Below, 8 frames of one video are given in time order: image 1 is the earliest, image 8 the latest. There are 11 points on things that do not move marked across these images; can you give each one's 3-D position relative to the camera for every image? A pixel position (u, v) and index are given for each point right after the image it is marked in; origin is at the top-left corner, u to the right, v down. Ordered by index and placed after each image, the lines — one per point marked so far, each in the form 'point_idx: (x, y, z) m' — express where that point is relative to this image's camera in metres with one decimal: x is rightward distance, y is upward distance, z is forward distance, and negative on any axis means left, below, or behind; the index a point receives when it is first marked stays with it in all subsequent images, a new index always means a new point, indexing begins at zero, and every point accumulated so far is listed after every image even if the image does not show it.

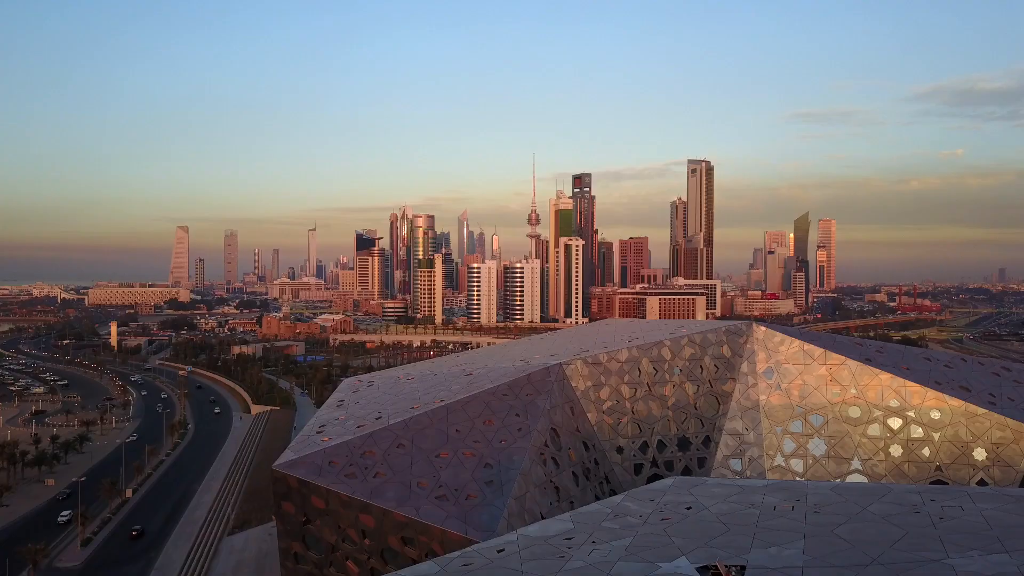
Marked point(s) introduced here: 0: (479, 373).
0: (-0.6, -2.5, +20.7) m
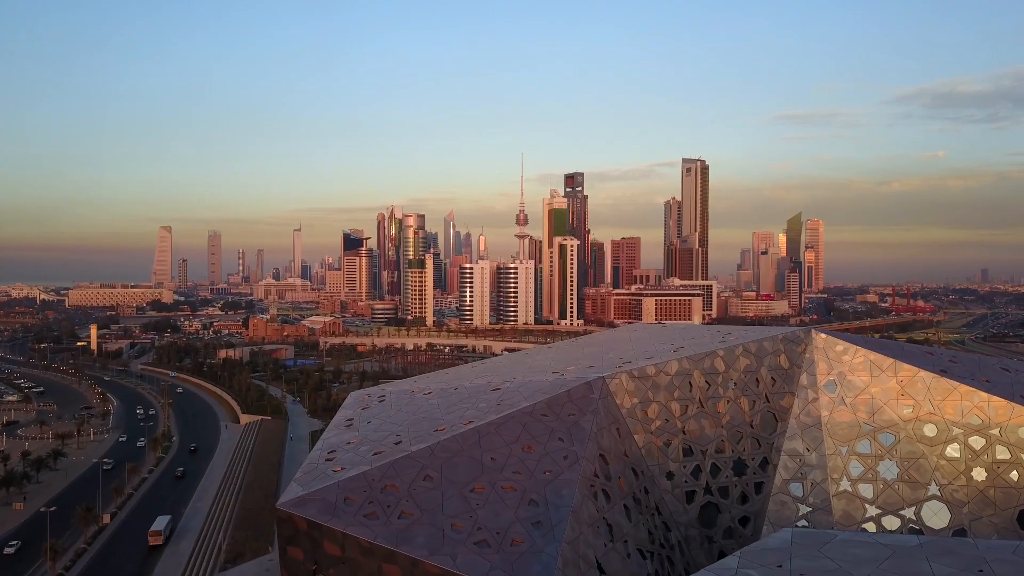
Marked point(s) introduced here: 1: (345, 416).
0: (+0.1, -2.6, +18.4) m
1: (-4.0, -3.4, +18.7) m
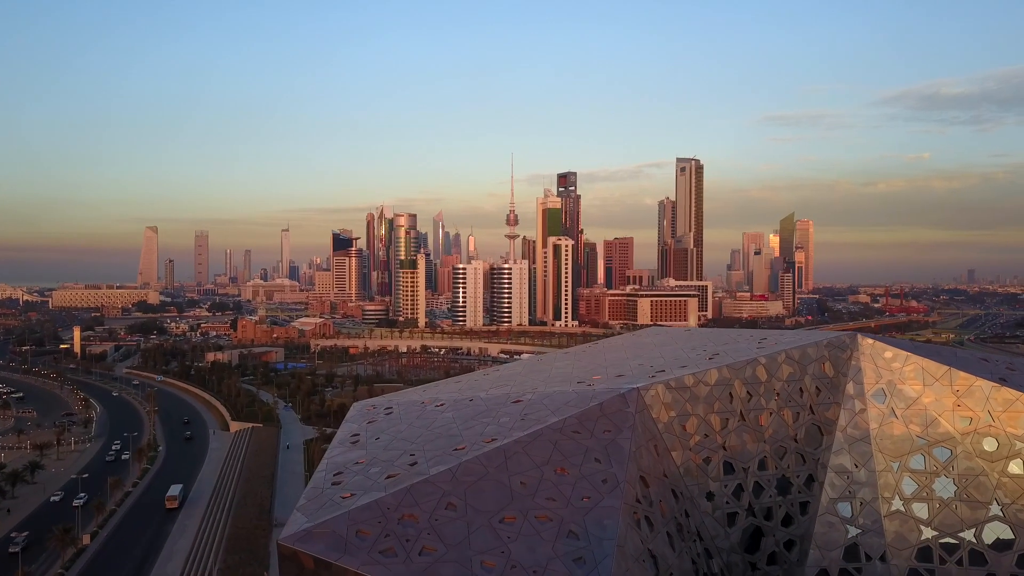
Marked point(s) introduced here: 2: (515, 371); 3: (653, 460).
0: (+0.5, -2.6, +16.9) m
1: (-3.5, -3.4, +17.1) m
2: (+0.2, -2.4, +20.3) m
3: (+2.9, -3.4, +14.8) m
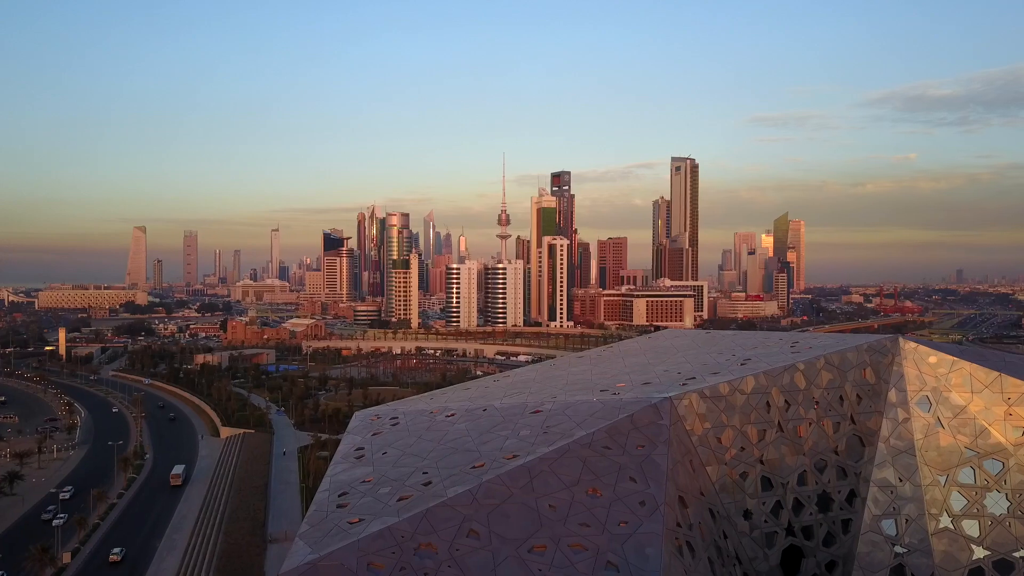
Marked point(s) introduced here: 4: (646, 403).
0: (+0.8, -2.6, +15.7) m
1: (-3.2, -3.4, +15.9) m
2: (+0.5, -2.4, +19.1) m
3: (+3.3, -3.4, +13.6) m
4: (+2.7, -2.3, +14.6) m
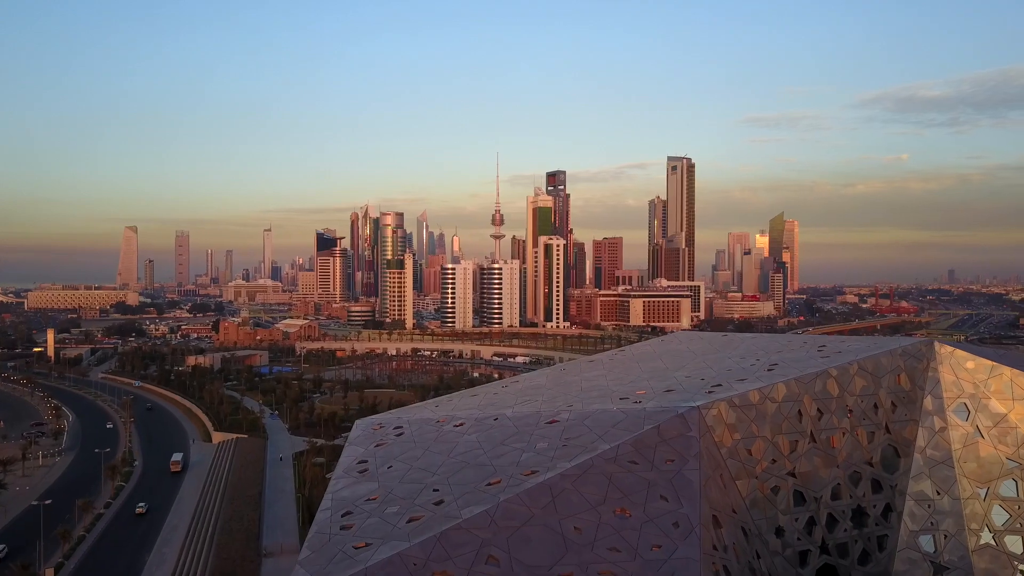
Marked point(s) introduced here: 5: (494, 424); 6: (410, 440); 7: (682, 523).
0: (+1.1, -2.6, +14.8) m
1: (-3.0, -3.4, +14.9) m
2: (+0.7, -2.4, +18.2) m
3: (+3.5, -3.5, +12.7) m
4: (+2.9, -2.3, +13.7) m
5: (-0.3, -2.5, +14.0) m
6: (-2.1, -3.1, +15.6) m
7: (+2.2, -3.1, +10.0) m
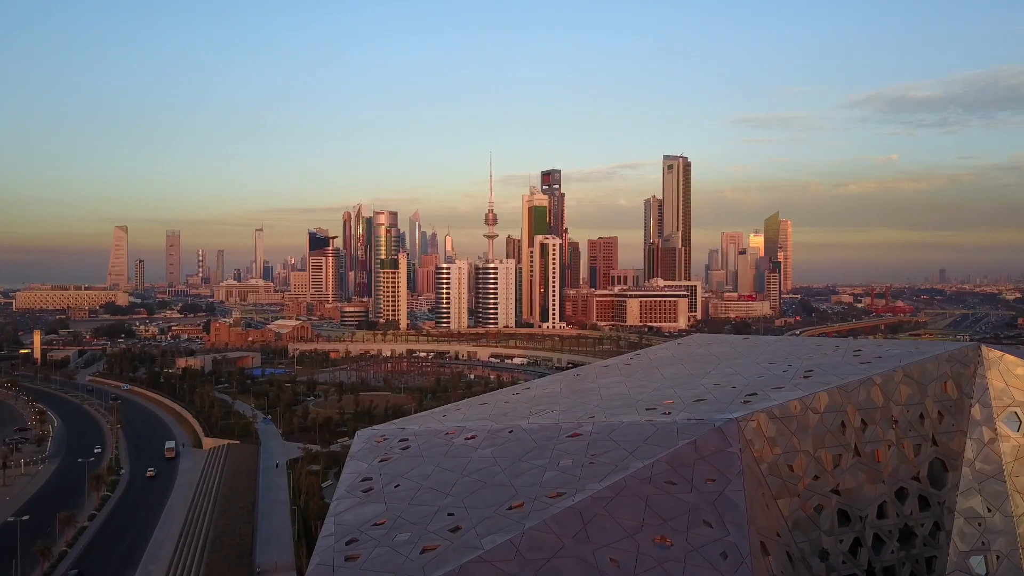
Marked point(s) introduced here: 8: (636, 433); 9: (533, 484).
0: (+1.3, -2.6, +13.7) m
1: (-2.7, -3.4, +13.8) m
2: (+0.9, -2.4, +17.1) m
3: (+3.8, -3.5, +11.6) m
4: (+3.2, -2.3, +12.7) m
5: (0.0, -2.5, +12.9) m
6: (-1.8, -3.1, +14.5) m
7: (+2.6, -3.1, +8.9) m
8: (+2.1, -2.5, +13.2) m
9: (+0.2, -3.1, +12.2) m
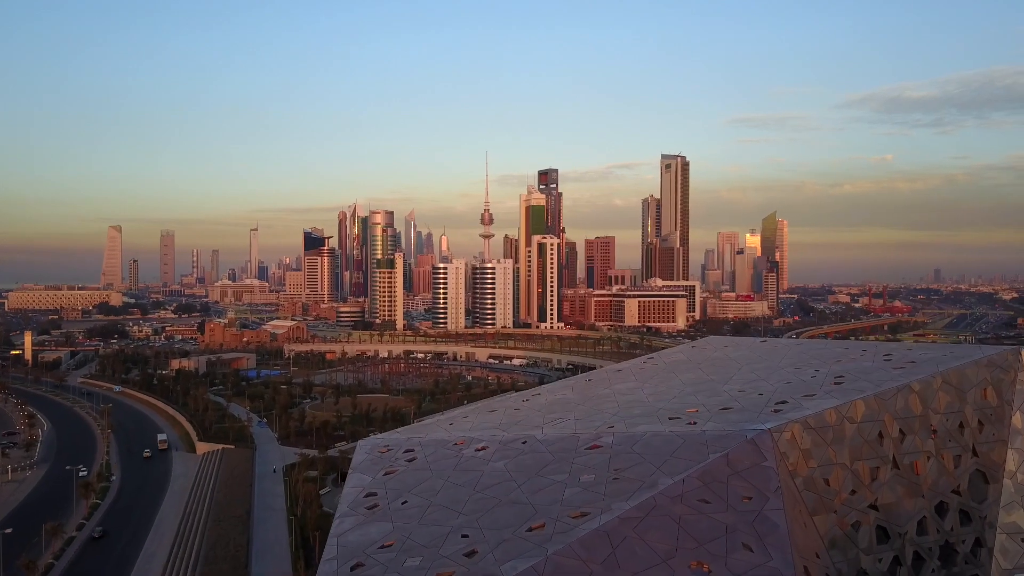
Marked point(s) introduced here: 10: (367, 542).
0: (+1.5, -2.6, +12.9) m
1: (-2.5, -3.4, +13.0) m
2: (+1.1, -2.4, +16.3) m
3: (+4.0, -3.5, +10.8) m
4: (+3.4, -2.3, +11.9) m
5: (+0.2, -2.5, +12.1) m
6: (-1.6, -3.1, +13.7) m
7: (+2.8, -3.2, +8.2) m
8: (+2.3, -2.5, +12.4) m
9: (+0.5, -3.1, +11.4) m
10: (-2.4, -3.7, +11.2) m
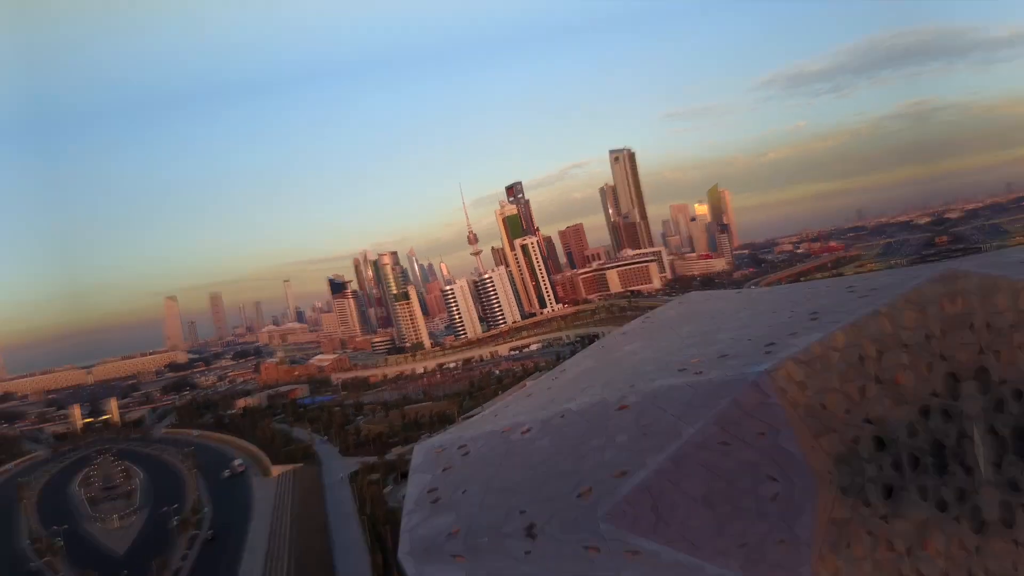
0: (+2.6, -2.4, +15.3) m
1: (-1.3, -3.8, +15.5) m
2: (+2.3, -2.2, +18.7) m
3: (+5.0, -2.8, +13.1) m
4: (+4.3, -1.8, +14.2) m
5: (+1.2, -2.4, +14.5) m
6: (-0.4, -3.4, +16.2) m
7: (+3.6, -2.6, +10.4) m
8: (+3.3, -2.1, +14.8) m
9: (+1.5, -3.0, +13.8) m
10: (-1.2, -4.0, +13.8) m
